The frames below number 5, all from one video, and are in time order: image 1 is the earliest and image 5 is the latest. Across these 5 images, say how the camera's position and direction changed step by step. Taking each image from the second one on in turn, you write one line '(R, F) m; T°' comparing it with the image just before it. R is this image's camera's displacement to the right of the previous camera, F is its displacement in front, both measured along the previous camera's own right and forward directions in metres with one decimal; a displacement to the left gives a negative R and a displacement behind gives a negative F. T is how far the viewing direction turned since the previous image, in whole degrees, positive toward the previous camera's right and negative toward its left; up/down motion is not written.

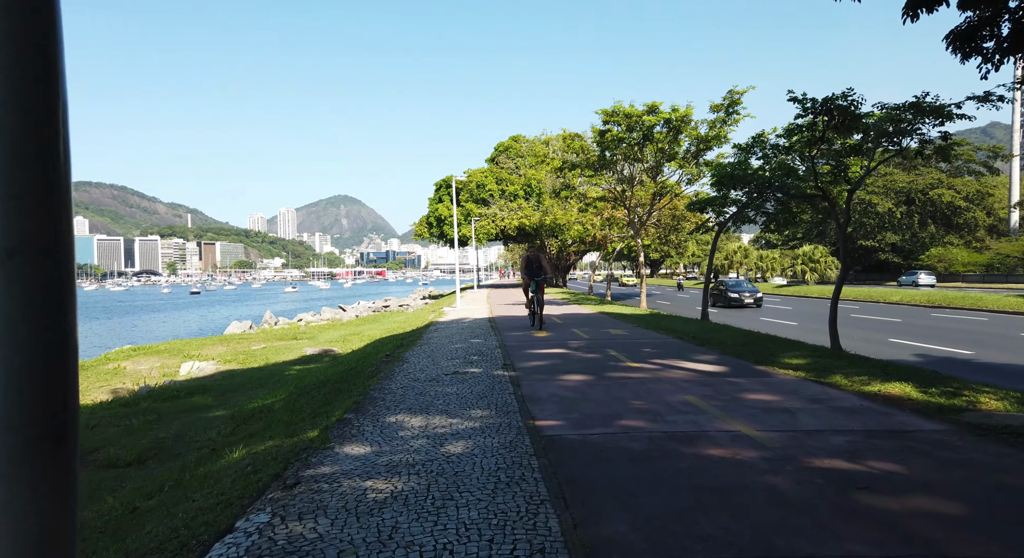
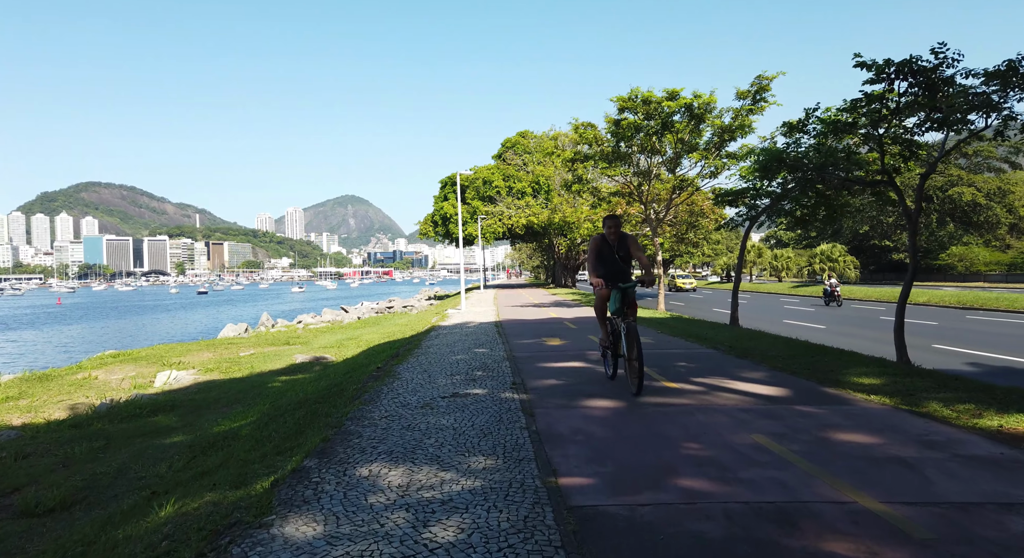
(-0.1, +1.6) m; -1°
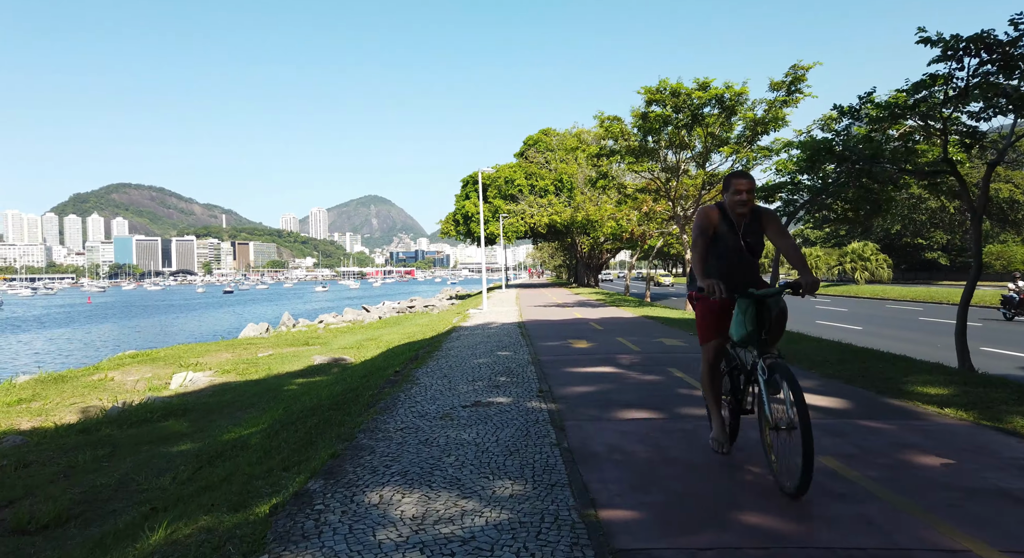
(-0.1, +0.6) m; -2°
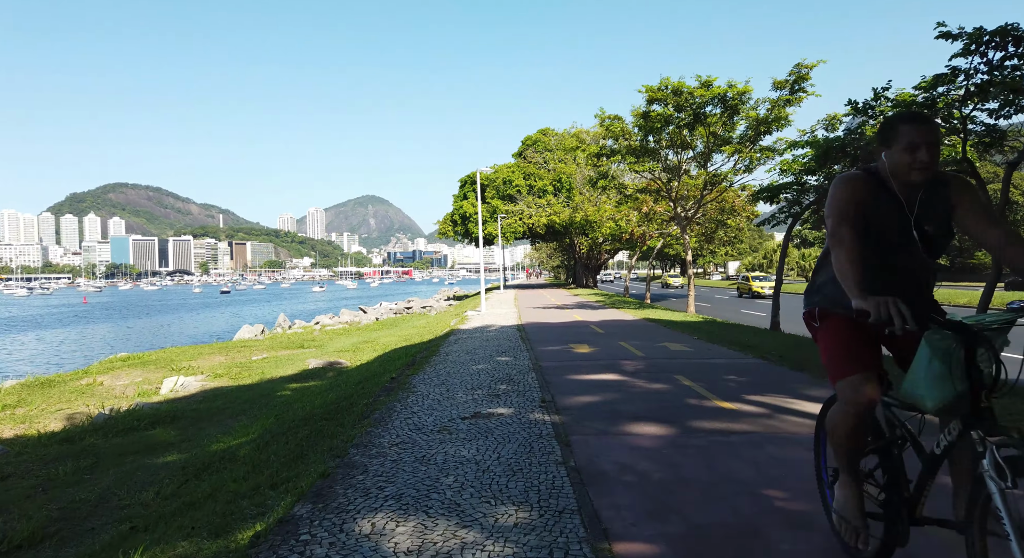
(0.0, +0.3) m; 0°
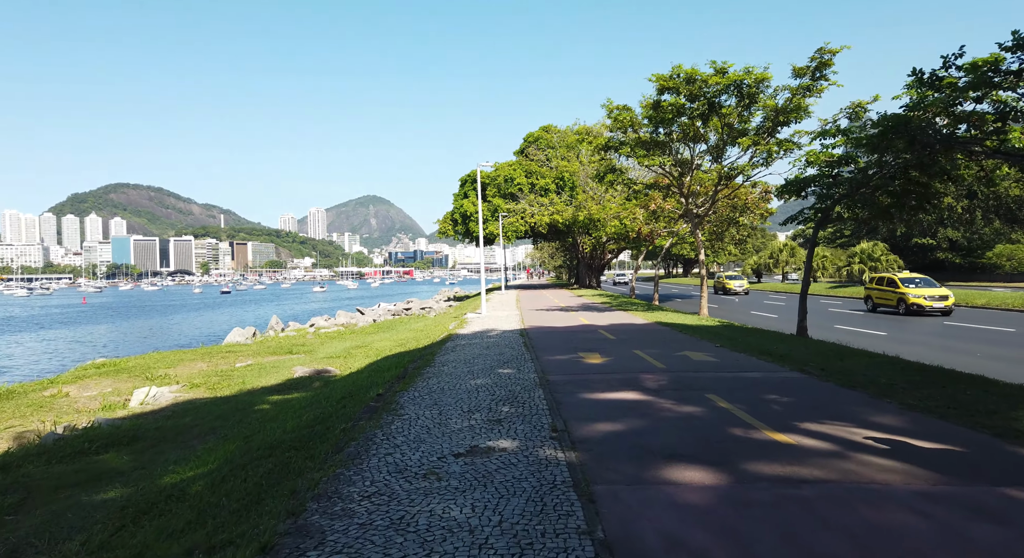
(0.0, +1.3) m; 0°
